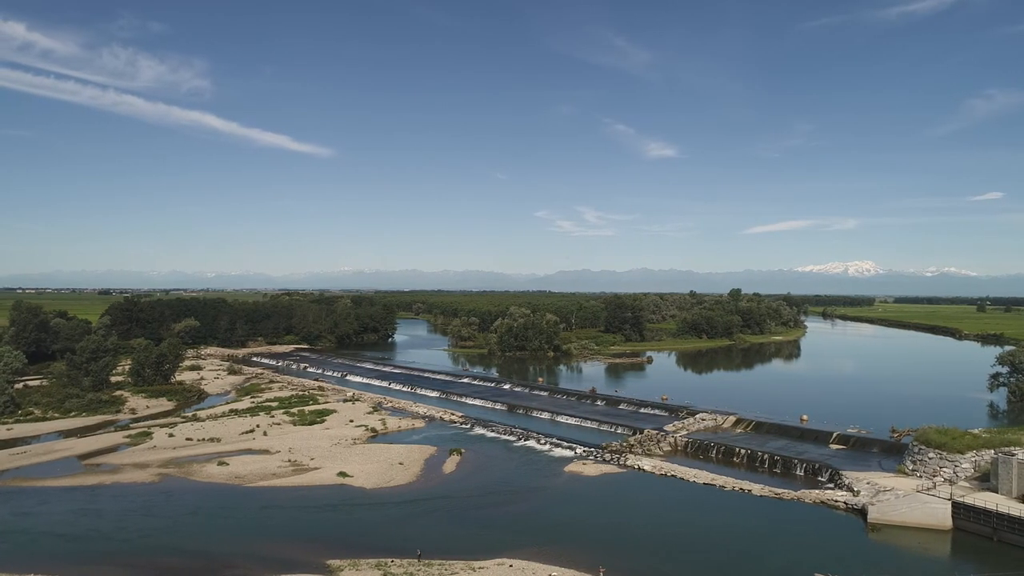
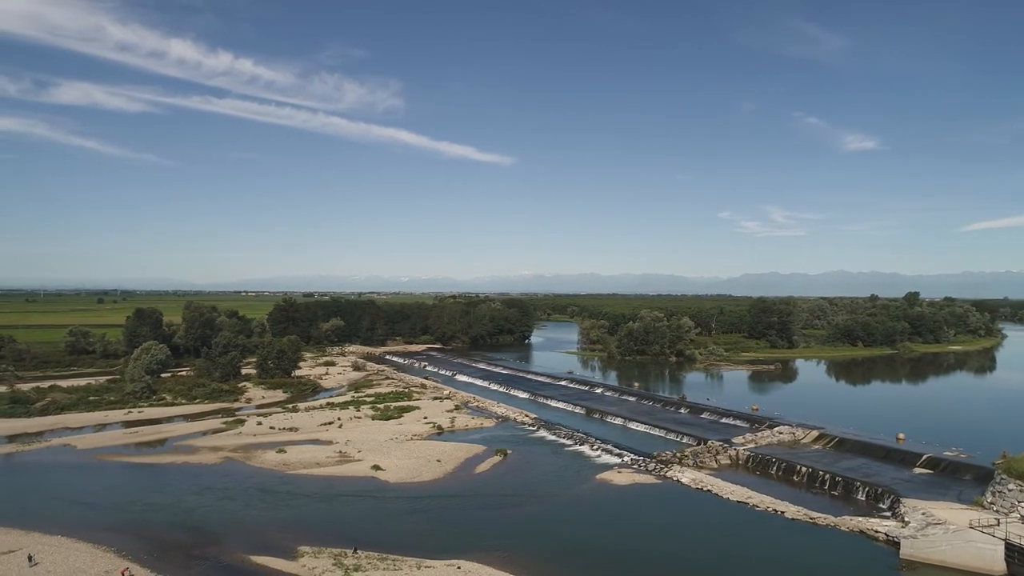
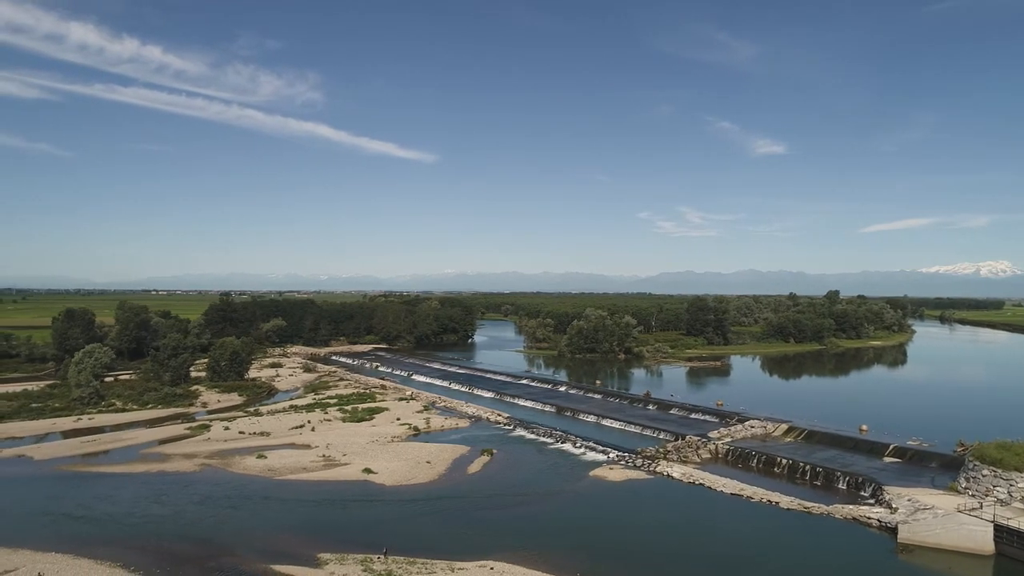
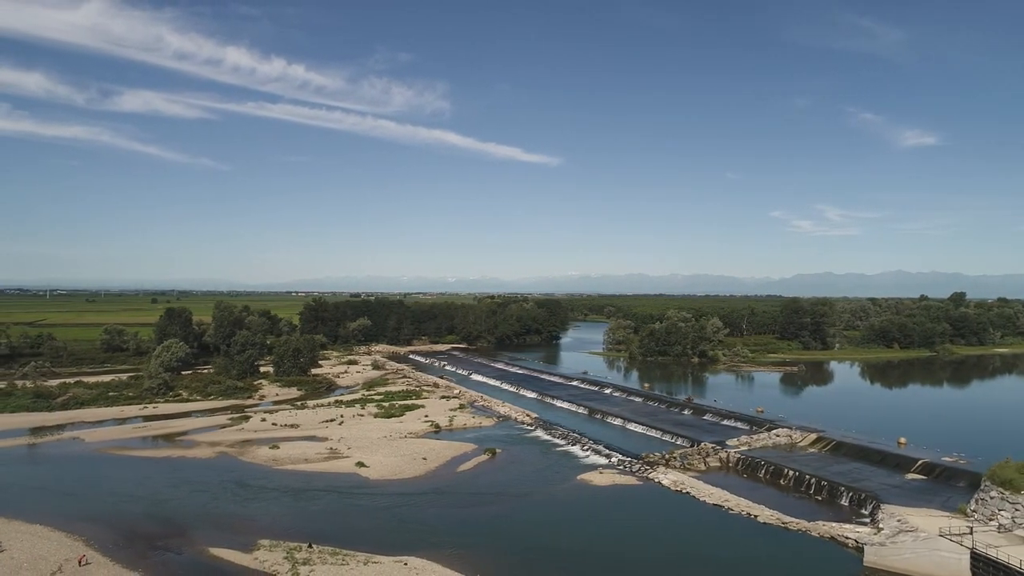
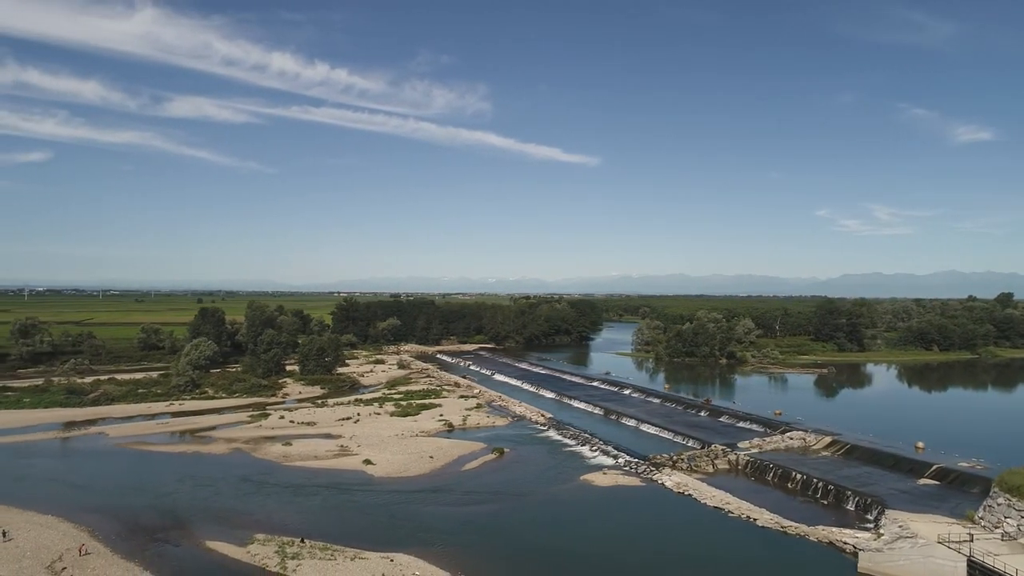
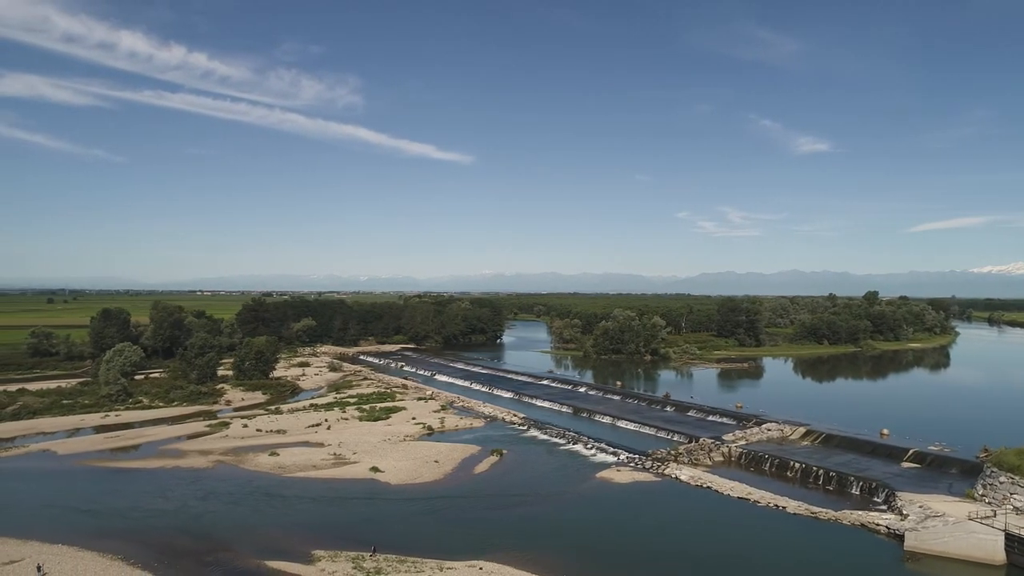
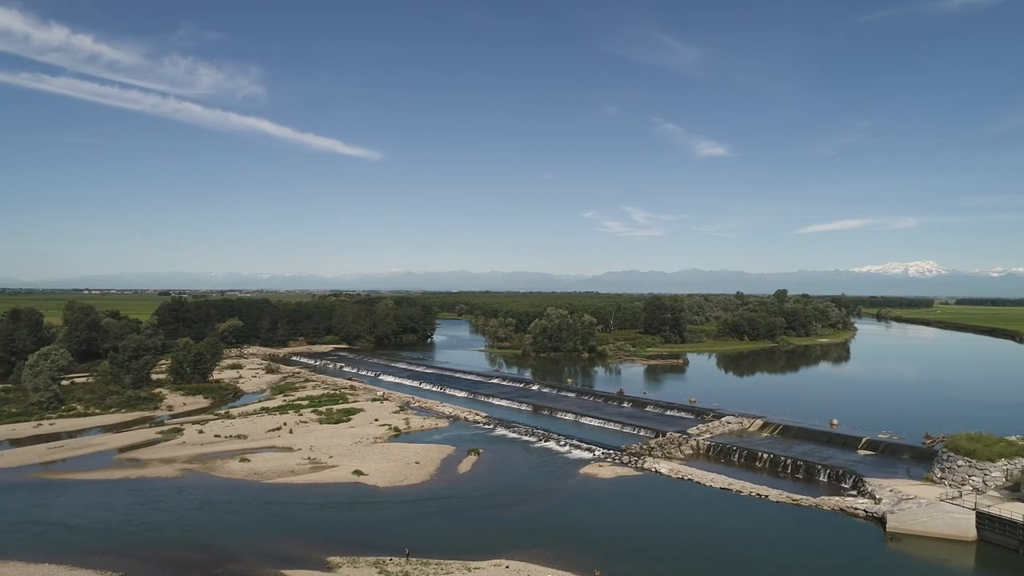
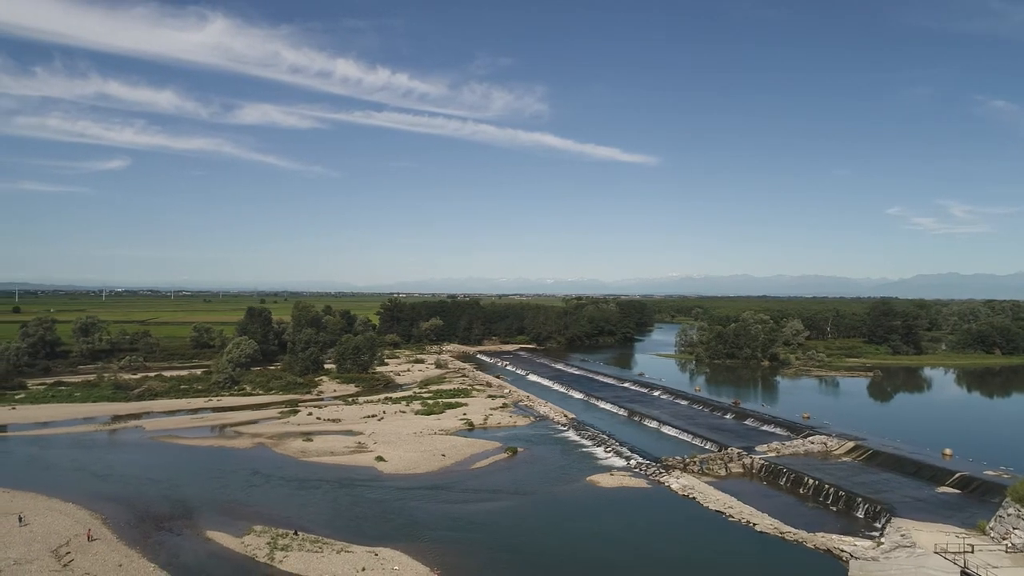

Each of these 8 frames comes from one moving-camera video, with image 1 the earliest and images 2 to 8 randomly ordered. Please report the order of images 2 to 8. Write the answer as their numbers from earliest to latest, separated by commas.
7, 3, 6, 2, 4, 5, 8
